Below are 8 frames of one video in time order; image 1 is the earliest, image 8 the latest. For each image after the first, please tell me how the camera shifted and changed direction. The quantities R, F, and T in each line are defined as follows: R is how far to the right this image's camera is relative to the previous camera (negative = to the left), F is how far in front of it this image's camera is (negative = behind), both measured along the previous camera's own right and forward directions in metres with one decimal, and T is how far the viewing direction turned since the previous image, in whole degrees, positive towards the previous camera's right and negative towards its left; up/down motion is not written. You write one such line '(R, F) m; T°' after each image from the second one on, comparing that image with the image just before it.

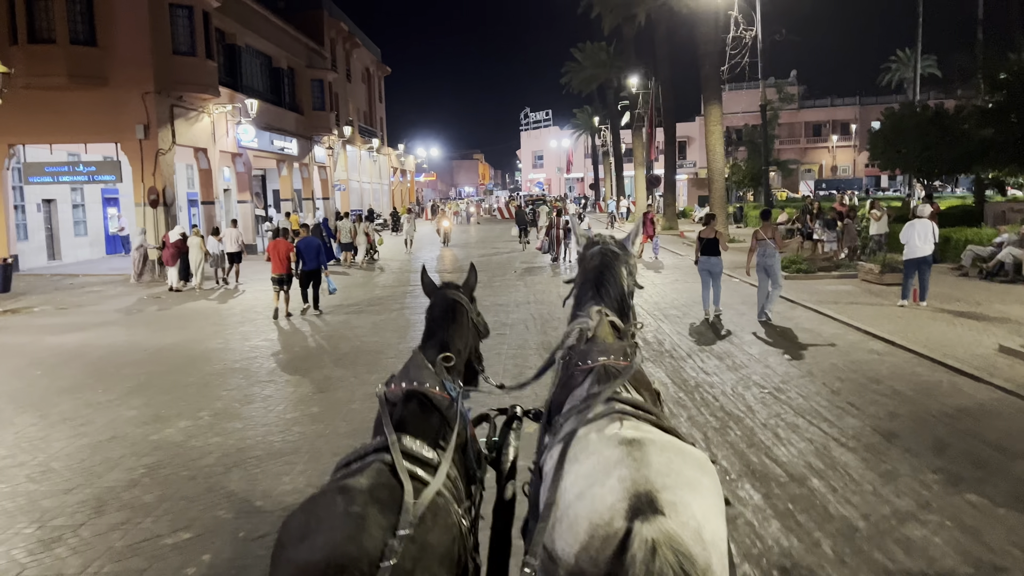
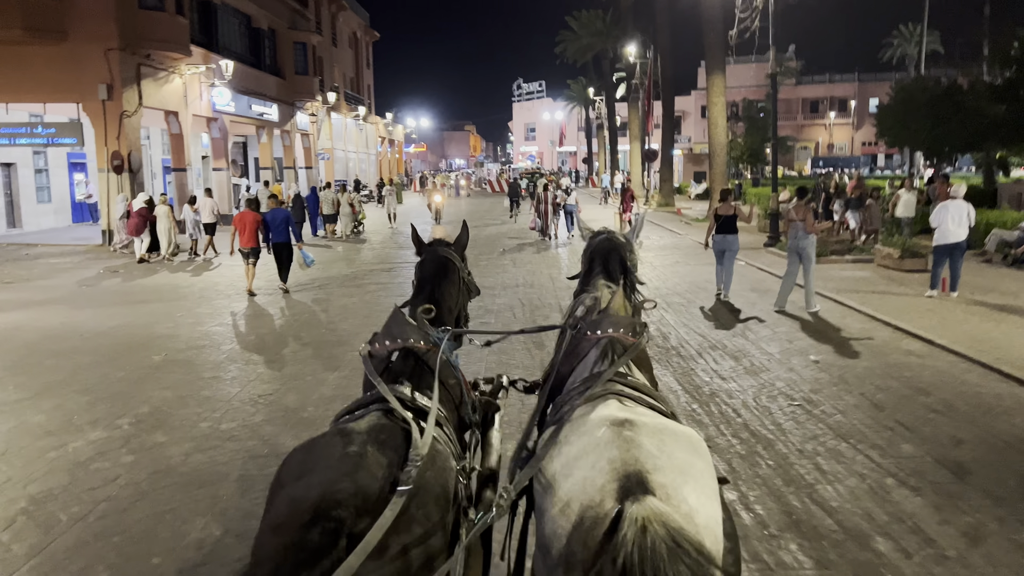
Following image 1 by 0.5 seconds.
(+0.1, +1.4) m; +1°
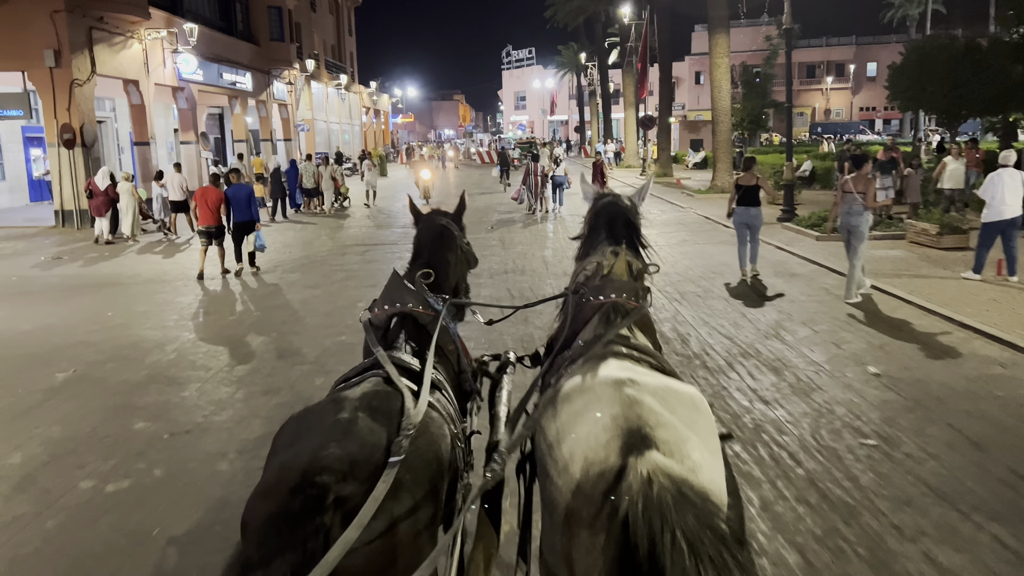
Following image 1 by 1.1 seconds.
(+0.1, +1.8) m; +1°
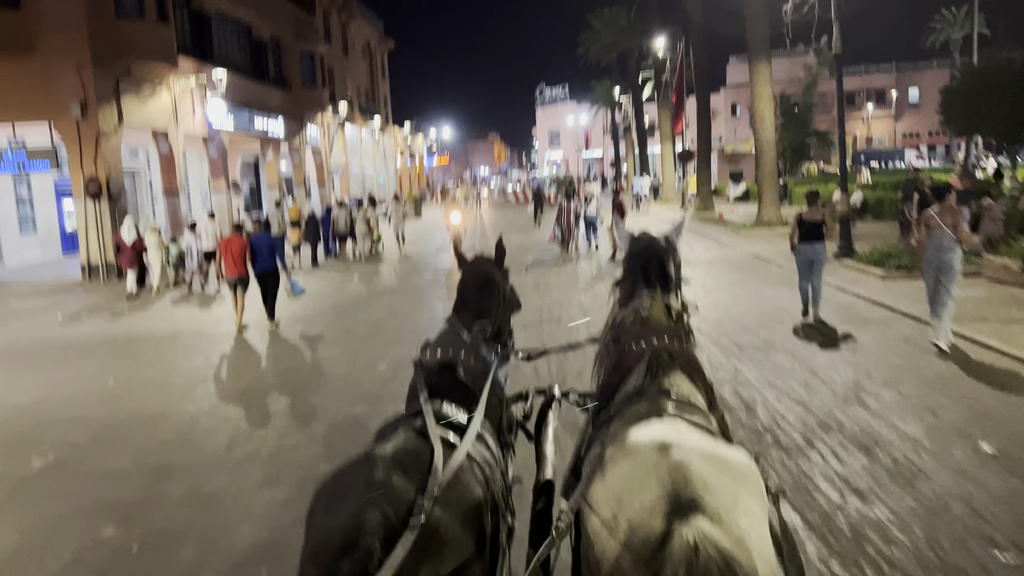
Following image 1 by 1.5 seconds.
(0.0, +1.0) m; -3°
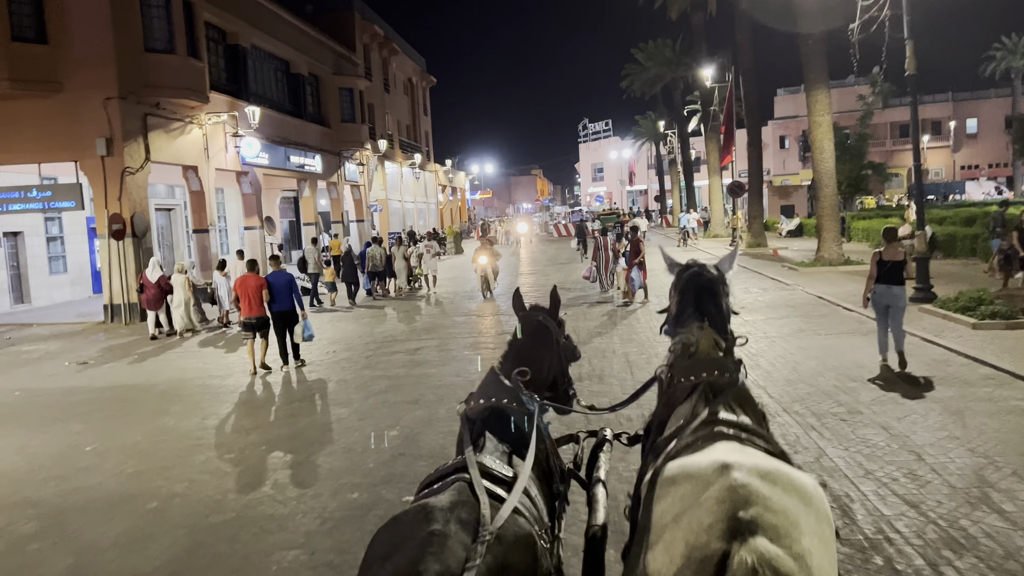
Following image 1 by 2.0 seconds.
(+0.1, +1.4) m; -3°
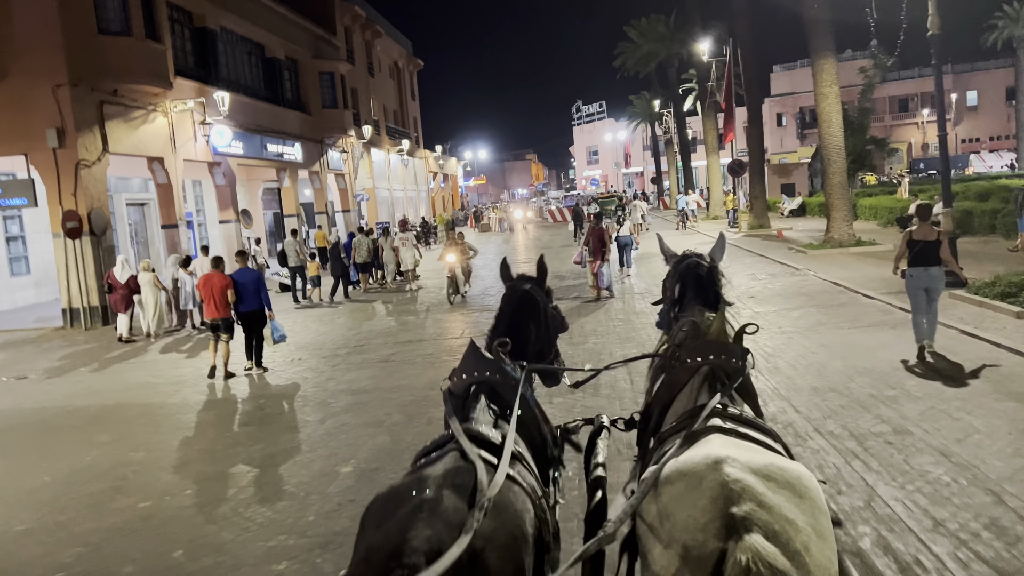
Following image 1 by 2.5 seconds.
(+0.2, +1.4) m; 0°
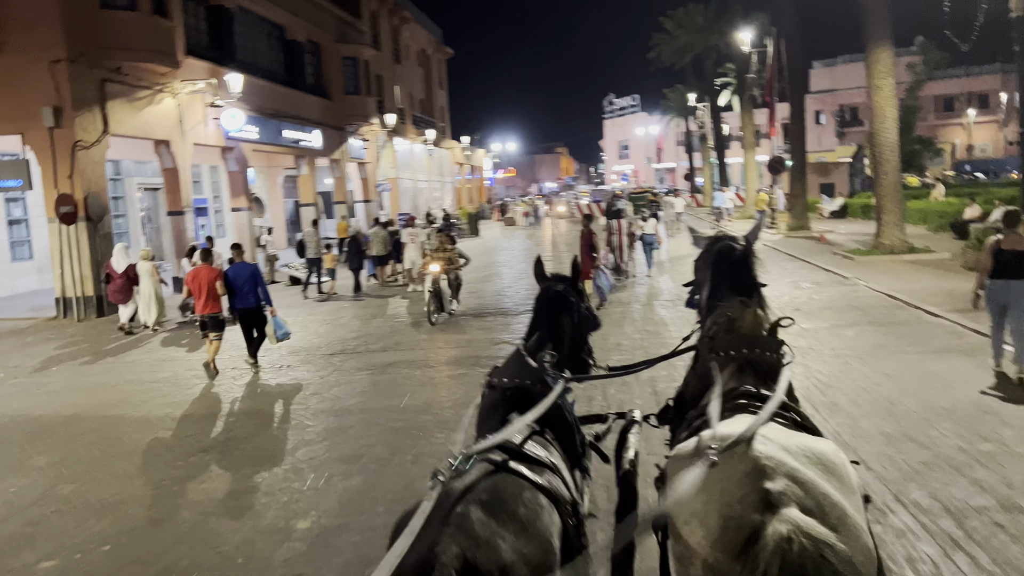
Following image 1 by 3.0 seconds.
(+0.2, +1.4) m; -2°
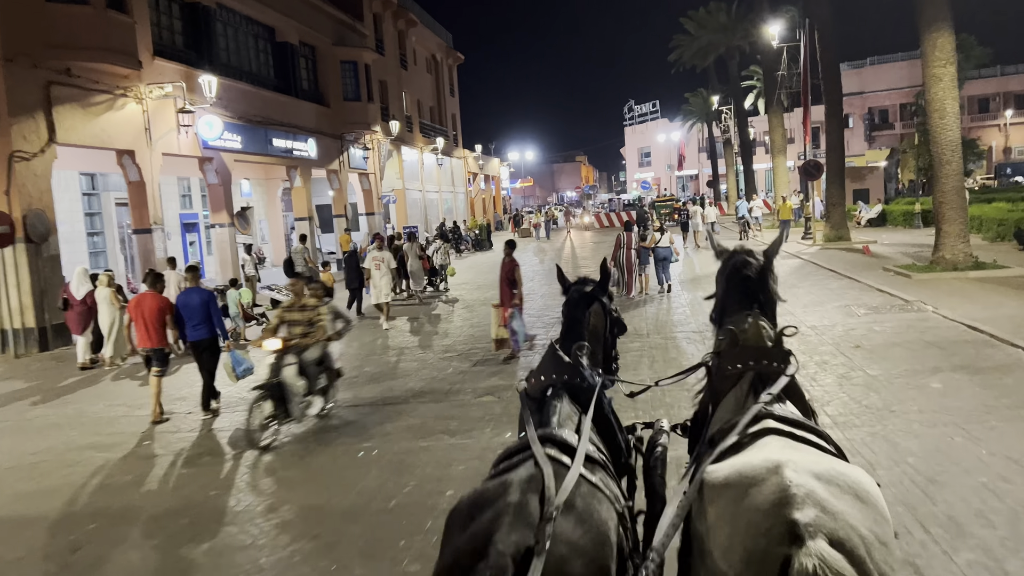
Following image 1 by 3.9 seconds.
(+0.4, +2.5) m; -2°
